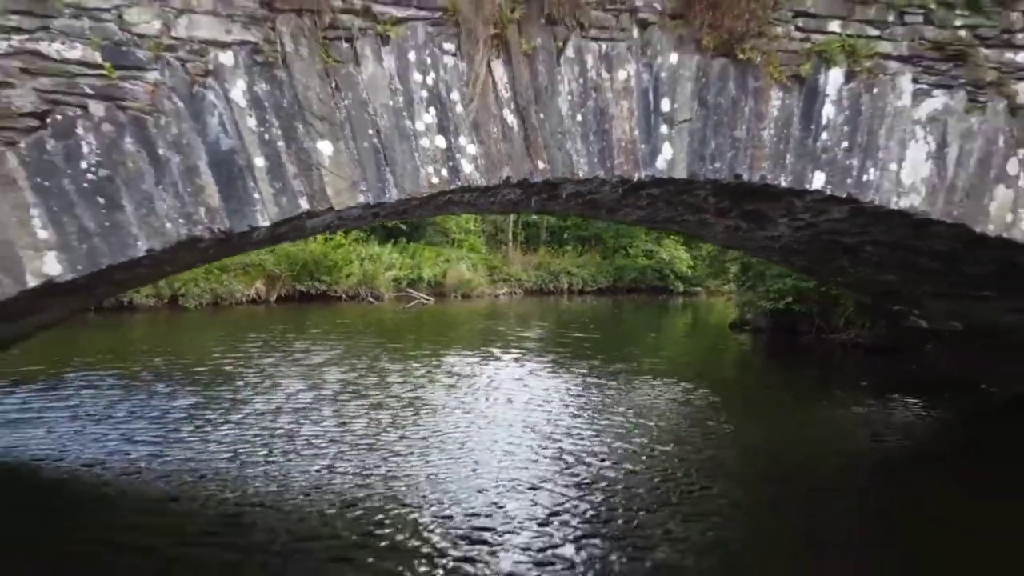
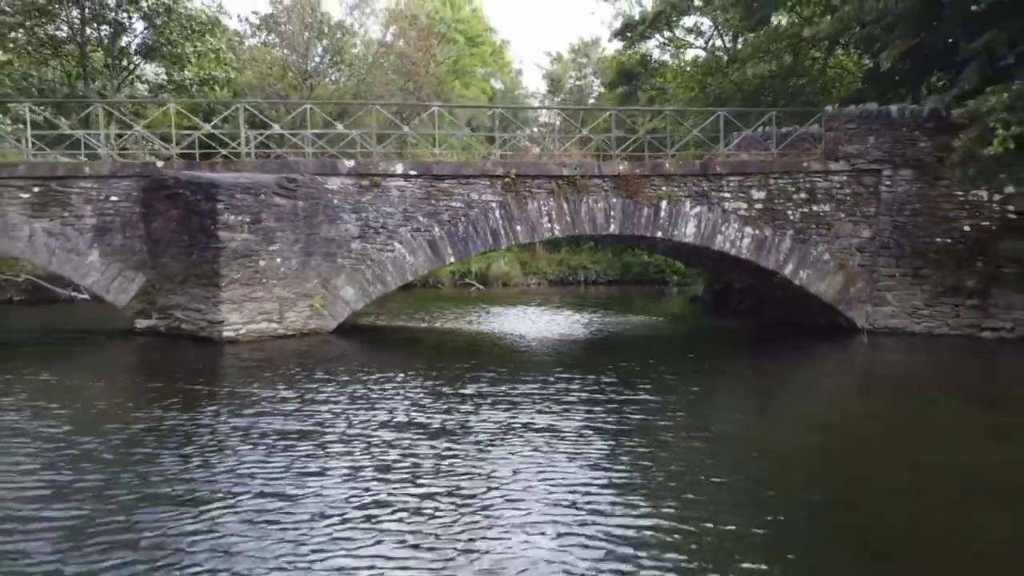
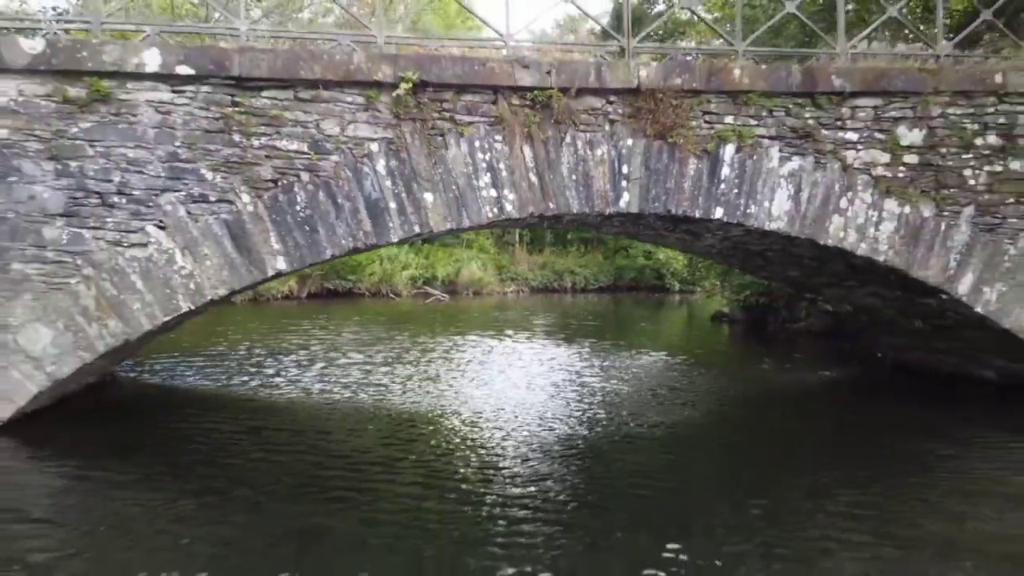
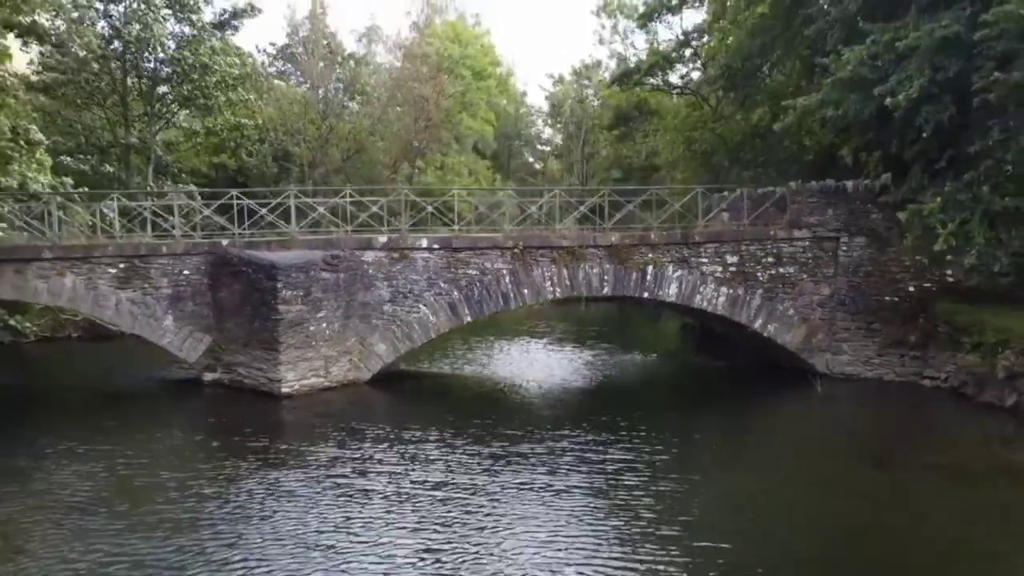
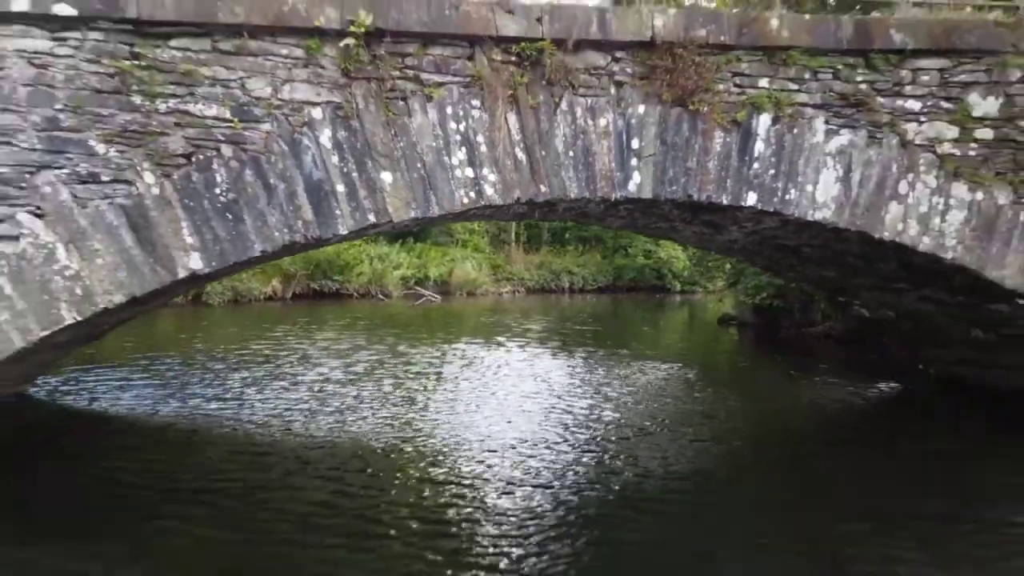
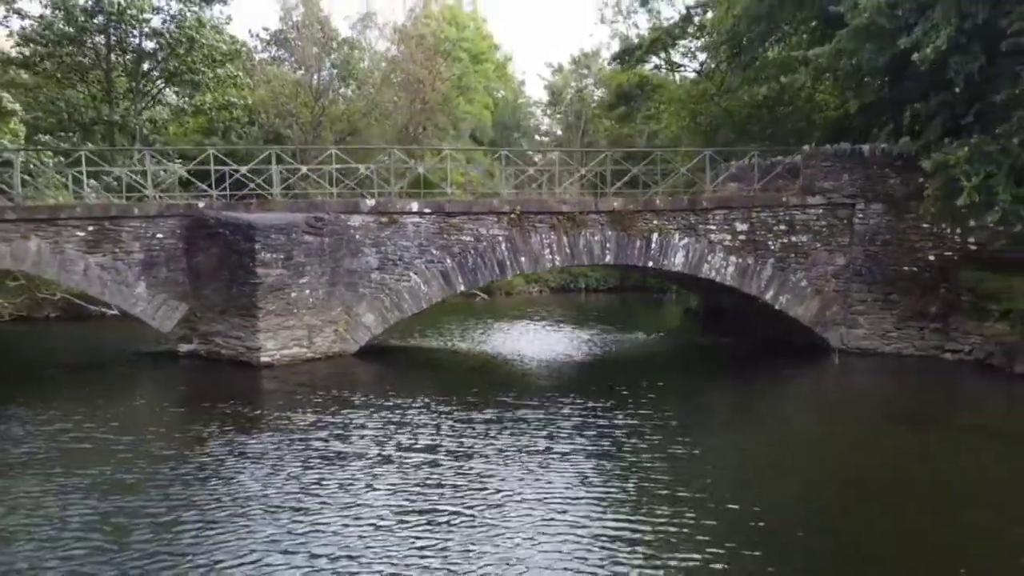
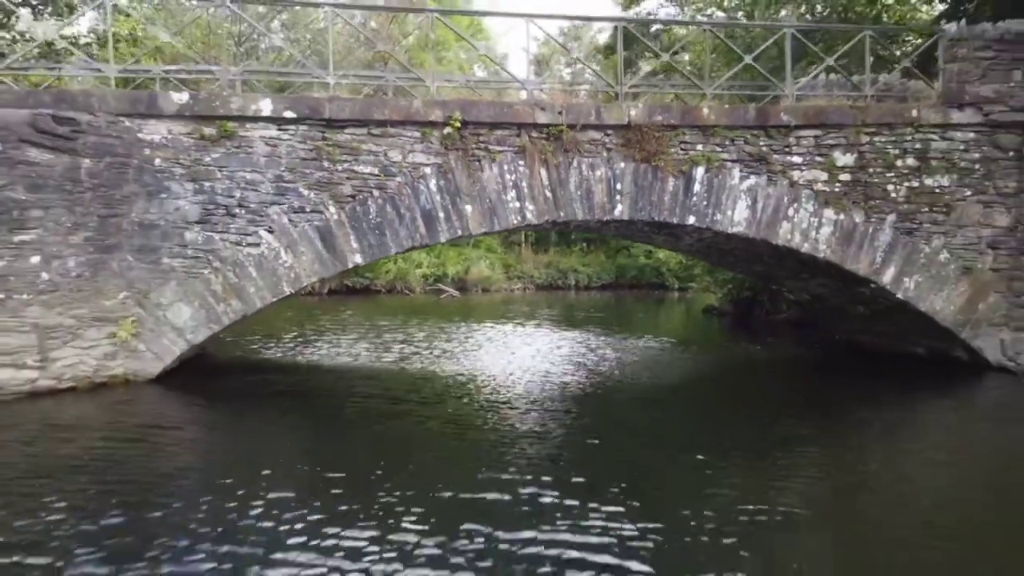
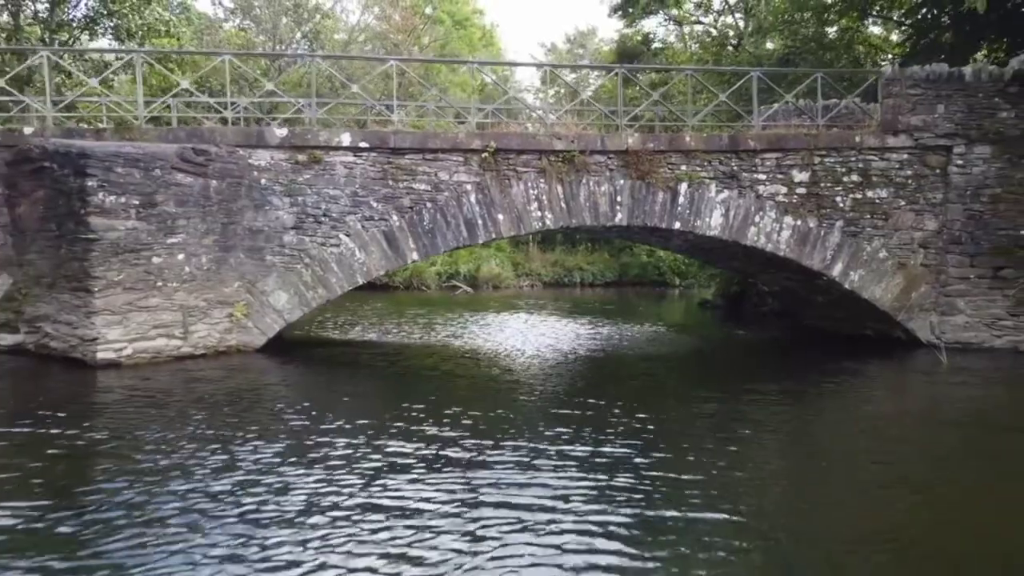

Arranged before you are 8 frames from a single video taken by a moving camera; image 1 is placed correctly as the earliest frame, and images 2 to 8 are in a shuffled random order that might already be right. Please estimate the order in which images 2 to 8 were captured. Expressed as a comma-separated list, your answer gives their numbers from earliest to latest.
5, 3, 7, 8, 2, 6, 4
